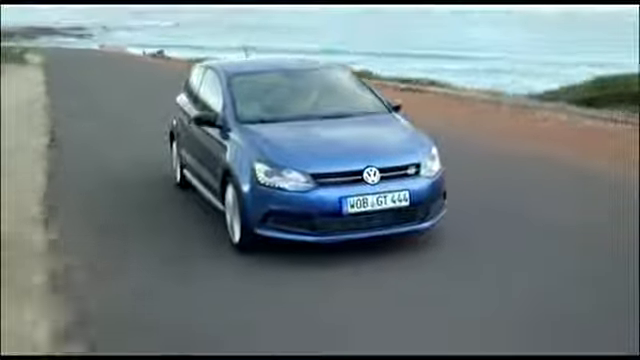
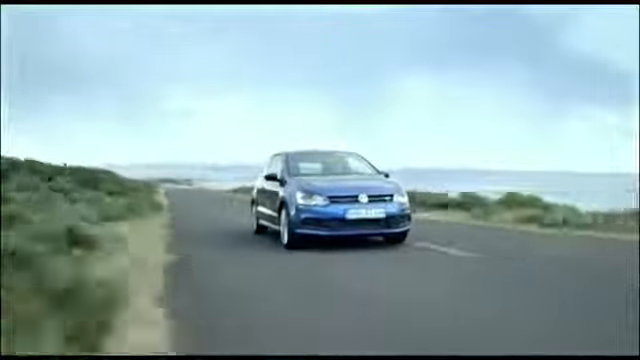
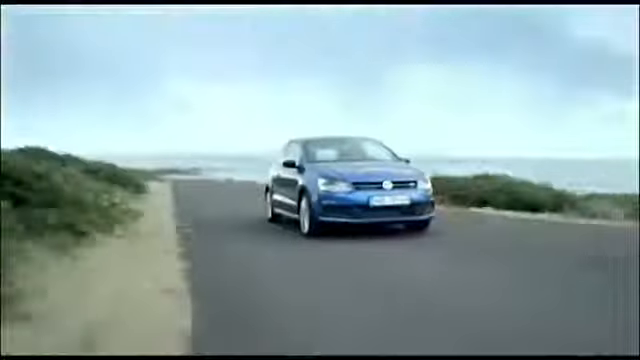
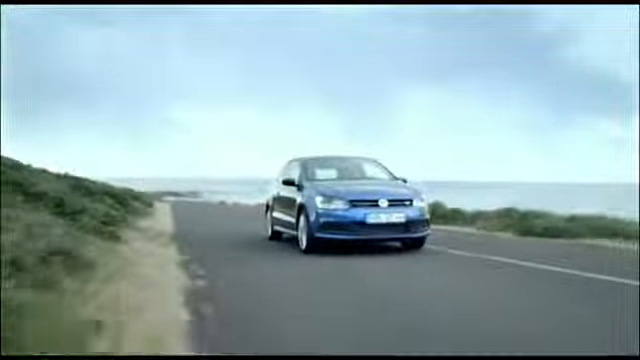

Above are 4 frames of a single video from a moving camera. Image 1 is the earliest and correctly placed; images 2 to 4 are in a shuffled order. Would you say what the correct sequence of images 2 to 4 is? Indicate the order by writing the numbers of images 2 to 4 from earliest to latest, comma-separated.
3, 4, 2
